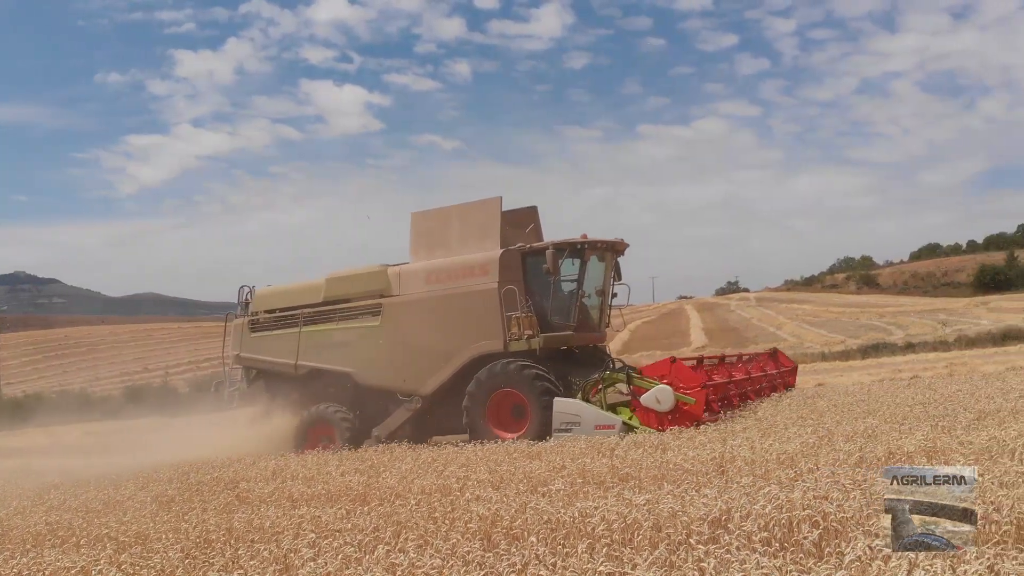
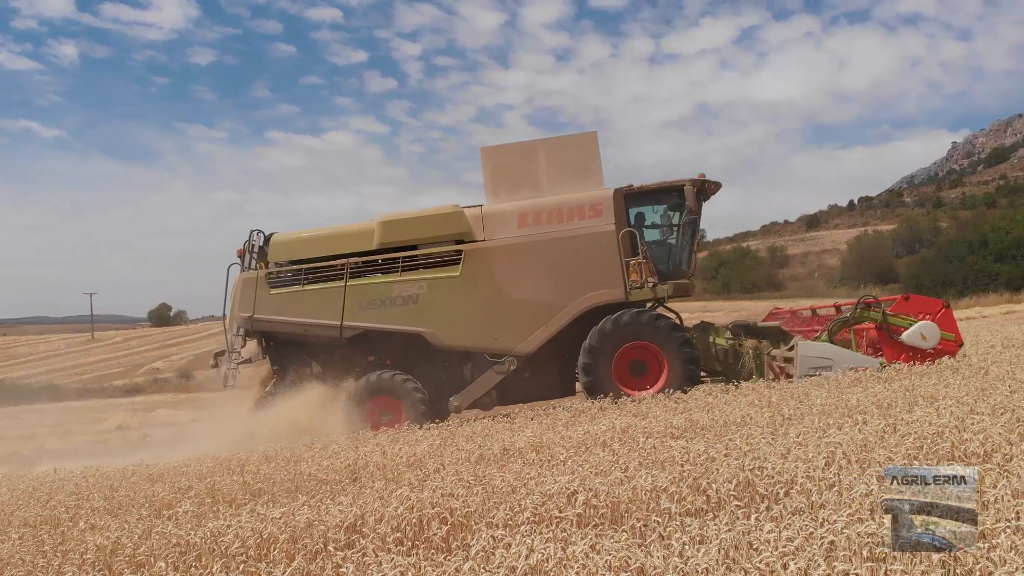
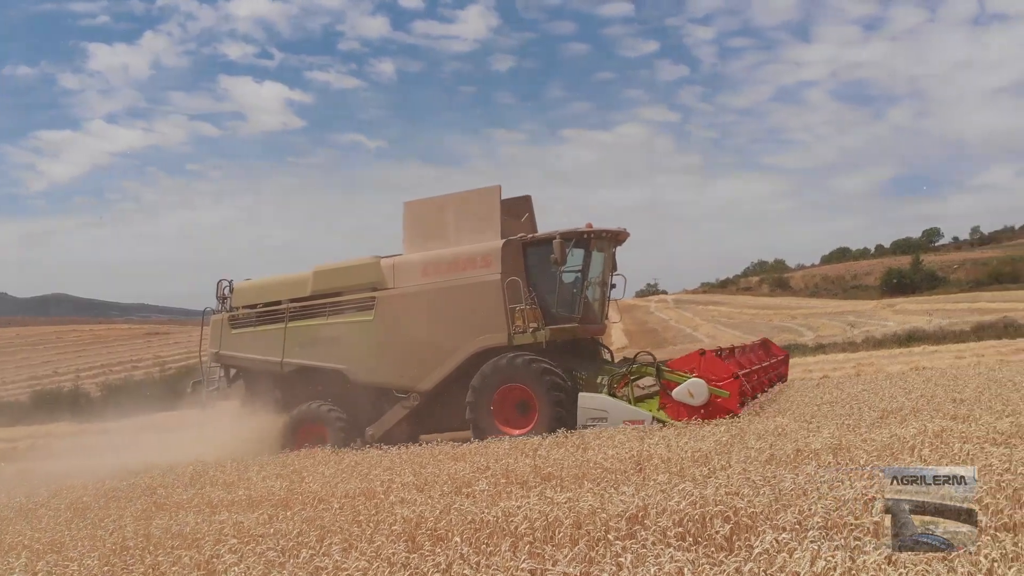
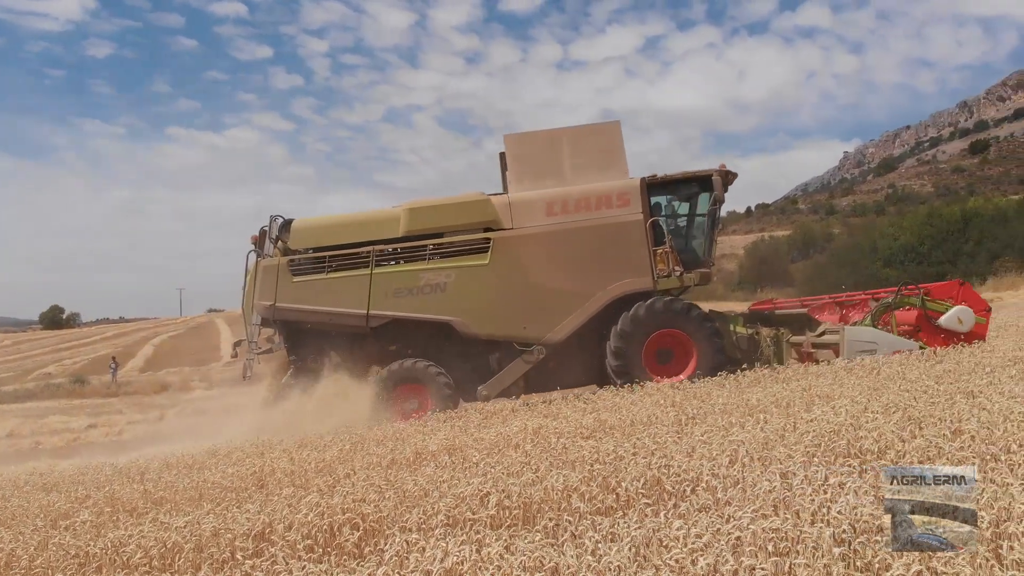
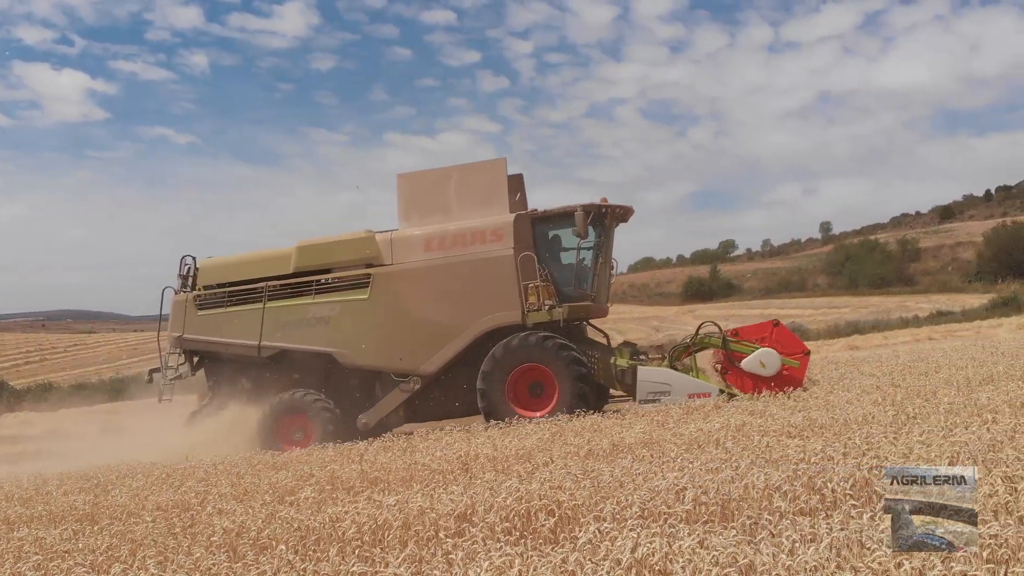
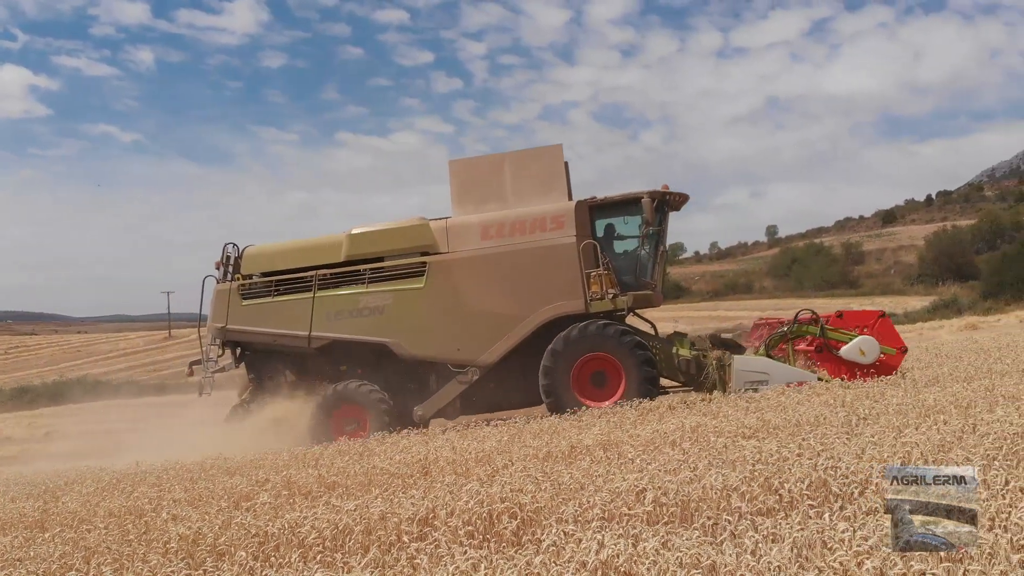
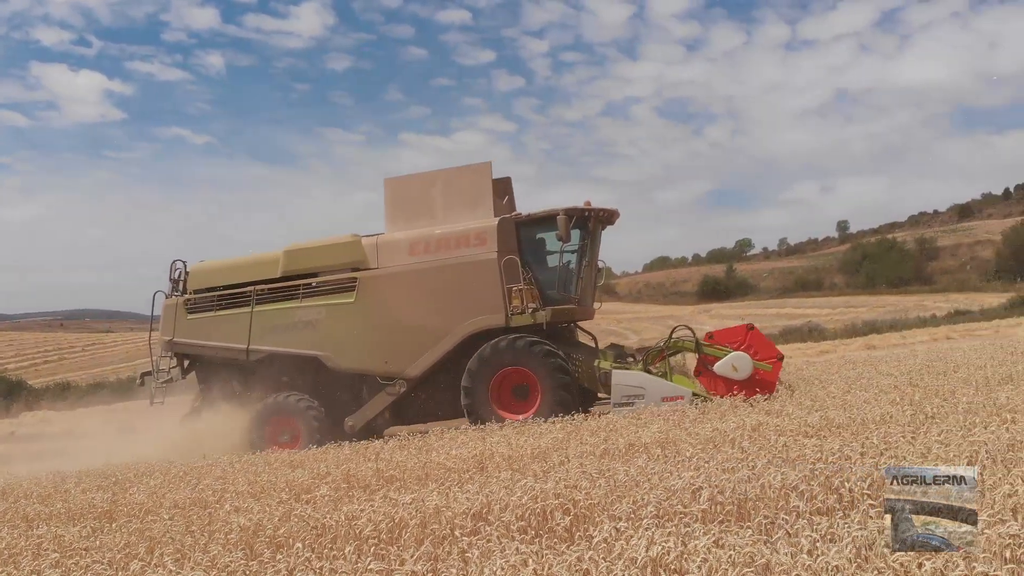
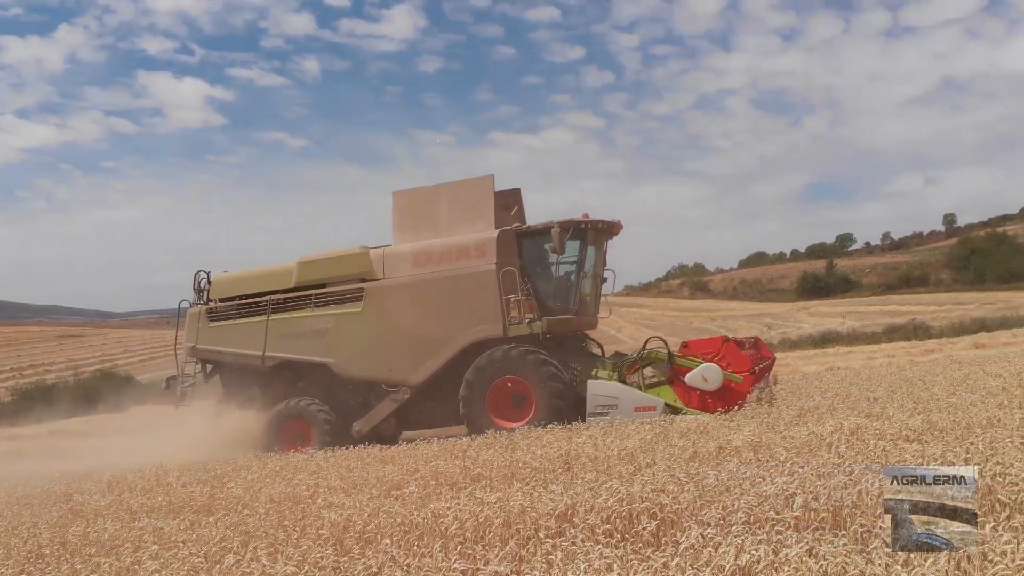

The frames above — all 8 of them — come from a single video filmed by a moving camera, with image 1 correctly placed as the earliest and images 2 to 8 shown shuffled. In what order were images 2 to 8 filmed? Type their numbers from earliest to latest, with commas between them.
3, 8, 7, 5, 6, 2, 4
